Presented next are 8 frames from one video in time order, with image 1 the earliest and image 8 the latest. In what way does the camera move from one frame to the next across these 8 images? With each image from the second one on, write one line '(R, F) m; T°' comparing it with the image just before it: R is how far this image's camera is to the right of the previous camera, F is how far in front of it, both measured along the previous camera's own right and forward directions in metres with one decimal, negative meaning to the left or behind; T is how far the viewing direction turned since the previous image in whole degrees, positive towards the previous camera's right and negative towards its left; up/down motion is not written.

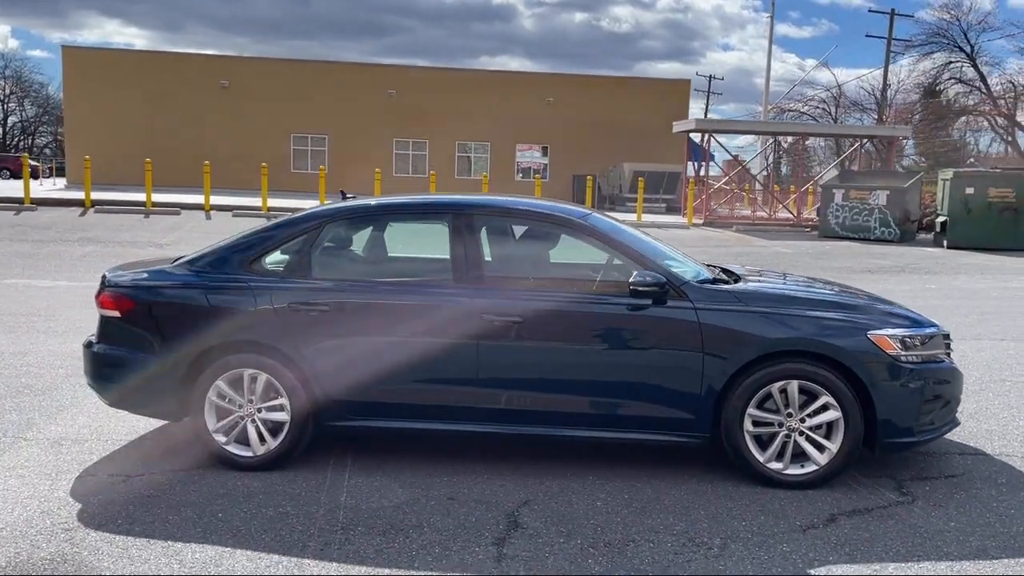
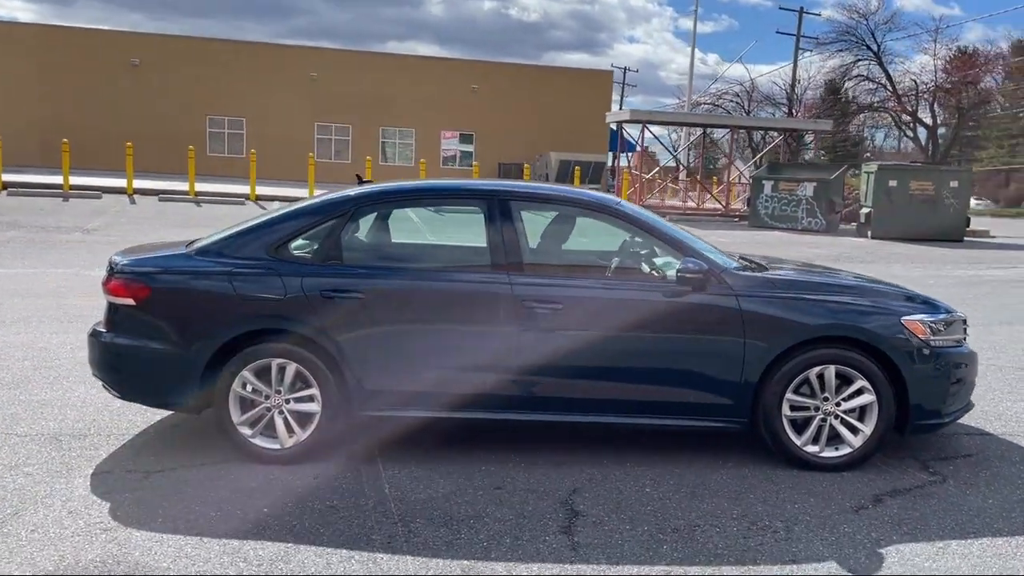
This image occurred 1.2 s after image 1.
(-0.7, +0.1) m; +6°
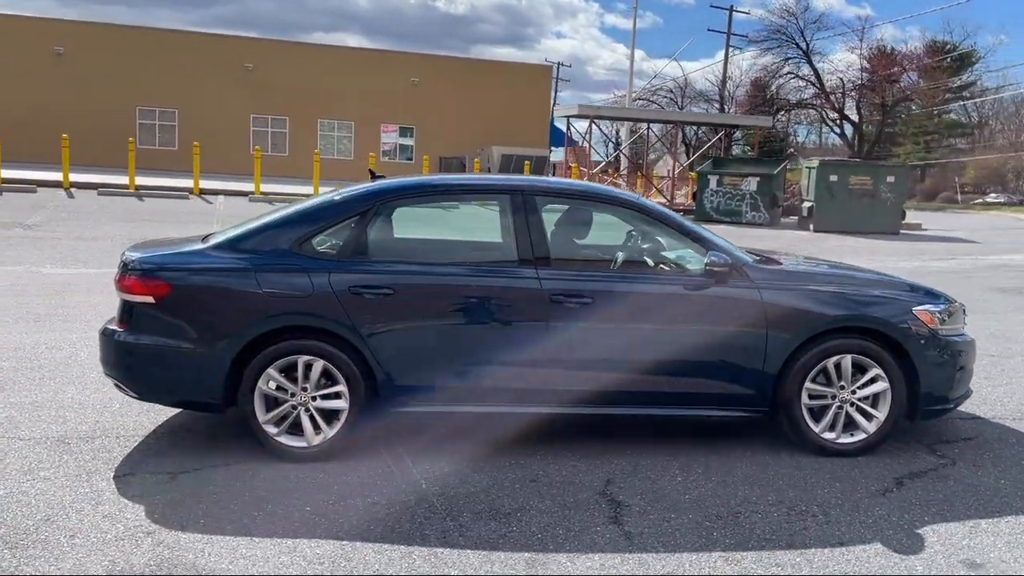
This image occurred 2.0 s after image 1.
(-0.5, 0.0) m; +5°
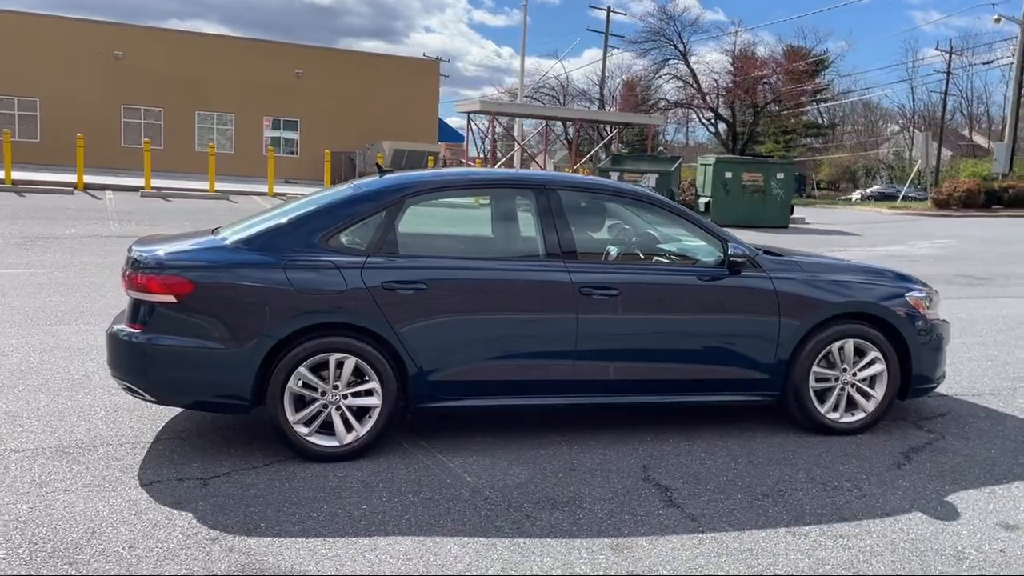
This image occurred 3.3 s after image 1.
(-0.8, 0.0) m; +8°
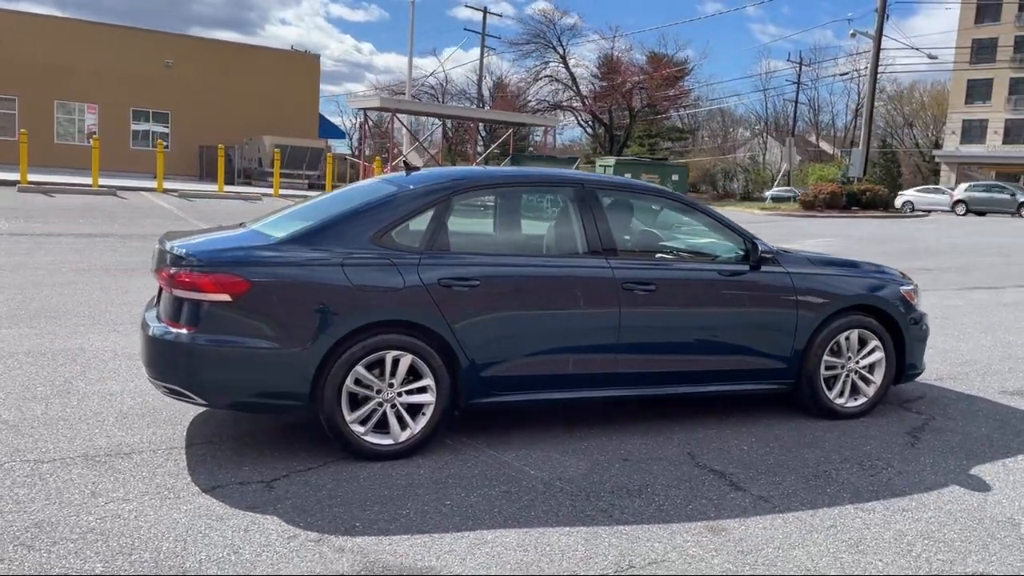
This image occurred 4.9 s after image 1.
(-1.0, 0.0) m; +9°
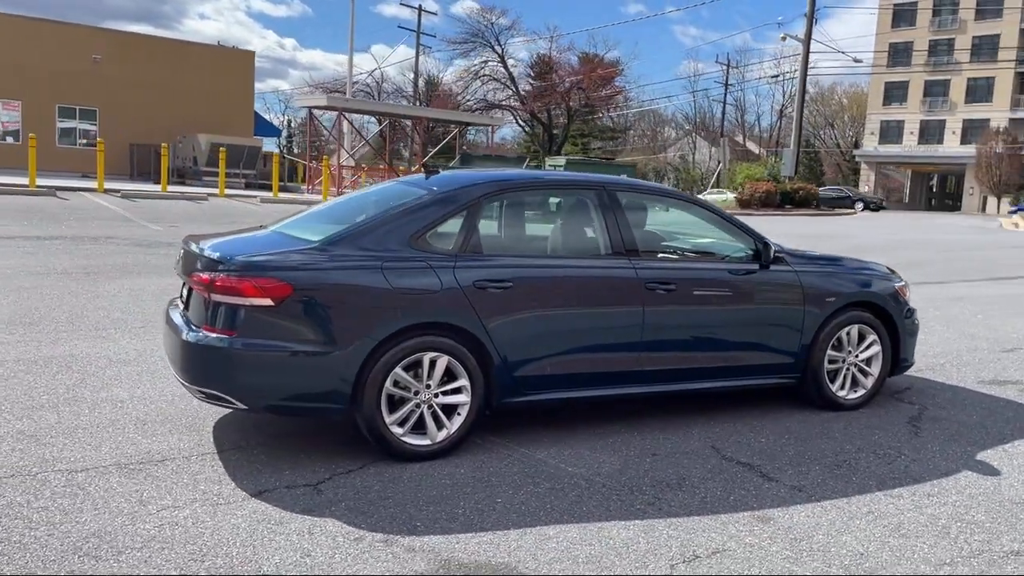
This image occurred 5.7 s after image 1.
(-0.6, -0.1) m; +5°
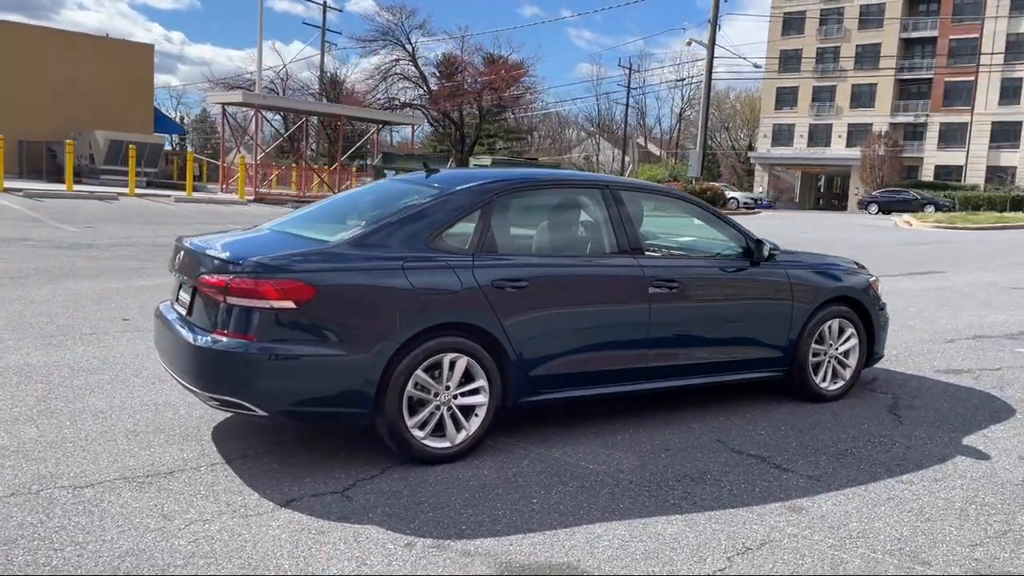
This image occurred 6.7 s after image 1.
(-0.6, +0.1) m; +6°
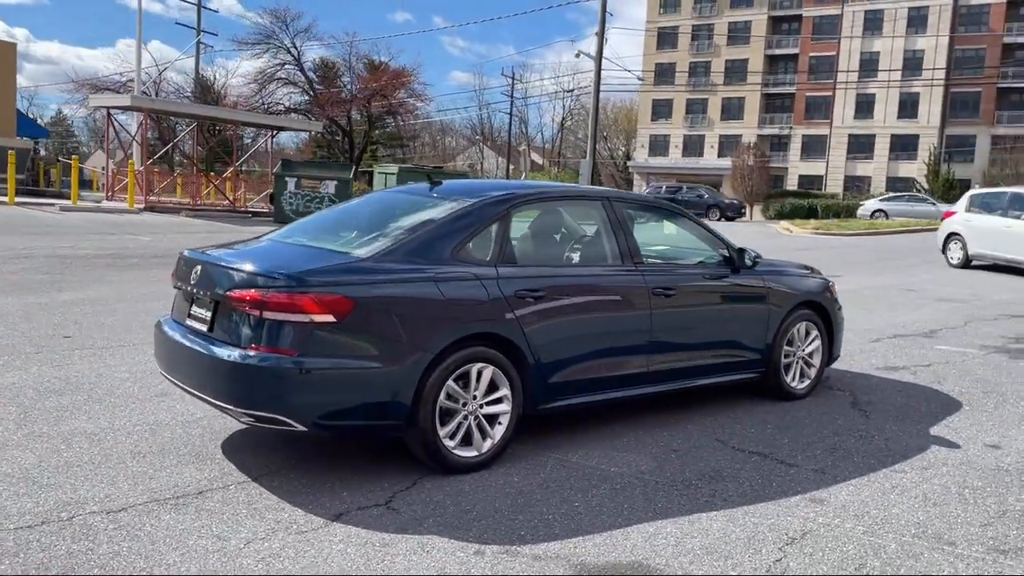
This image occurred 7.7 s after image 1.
(-0.8, 0.0) m; +8°
